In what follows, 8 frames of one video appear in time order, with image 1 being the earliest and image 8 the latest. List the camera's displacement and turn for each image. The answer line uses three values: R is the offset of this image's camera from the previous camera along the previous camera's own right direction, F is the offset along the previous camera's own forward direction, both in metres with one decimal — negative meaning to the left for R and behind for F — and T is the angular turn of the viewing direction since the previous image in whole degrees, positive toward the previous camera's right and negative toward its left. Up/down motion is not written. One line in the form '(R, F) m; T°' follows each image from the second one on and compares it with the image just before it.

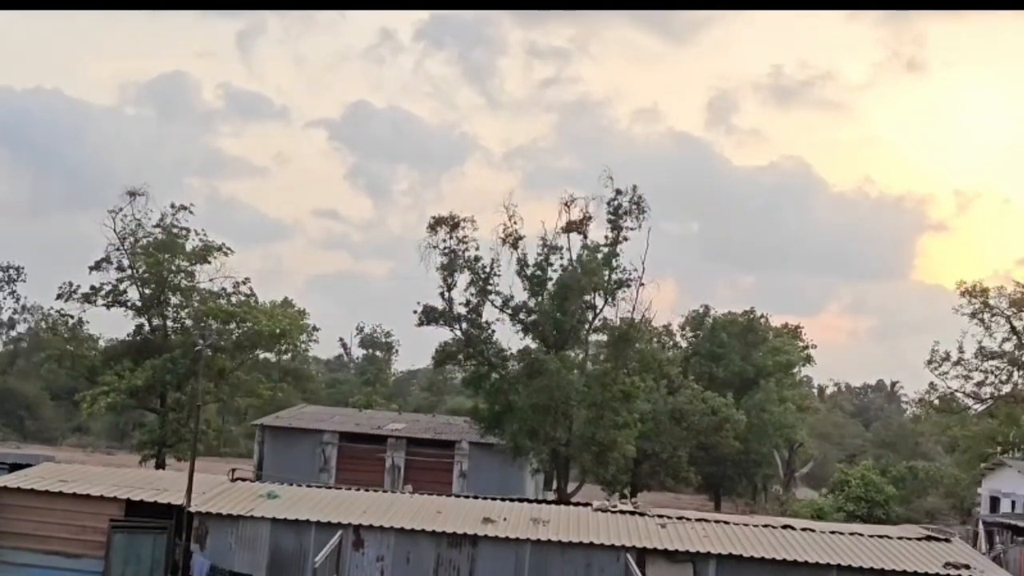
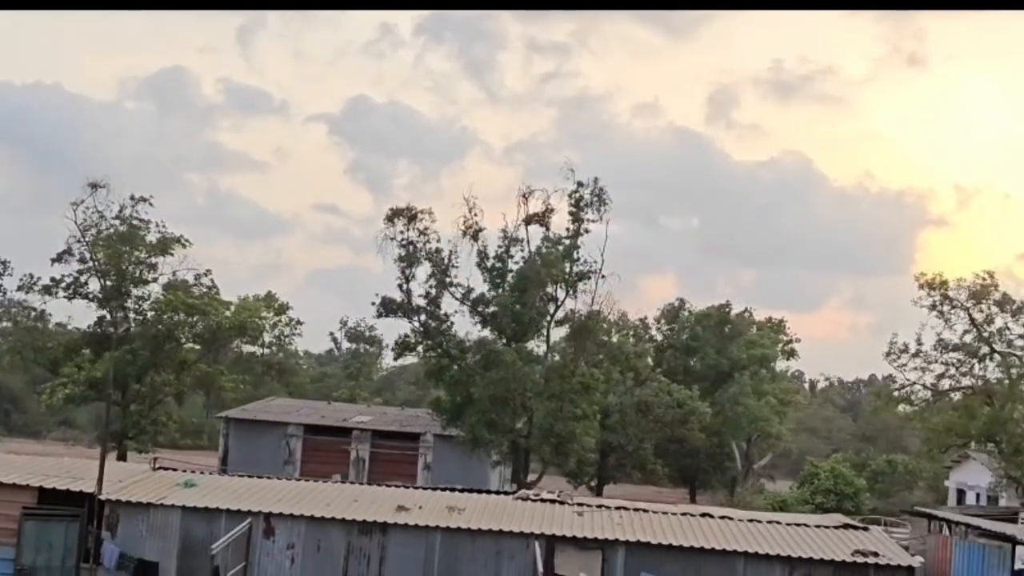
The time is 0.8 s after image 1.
(+1.0, 0.0) m; 0°
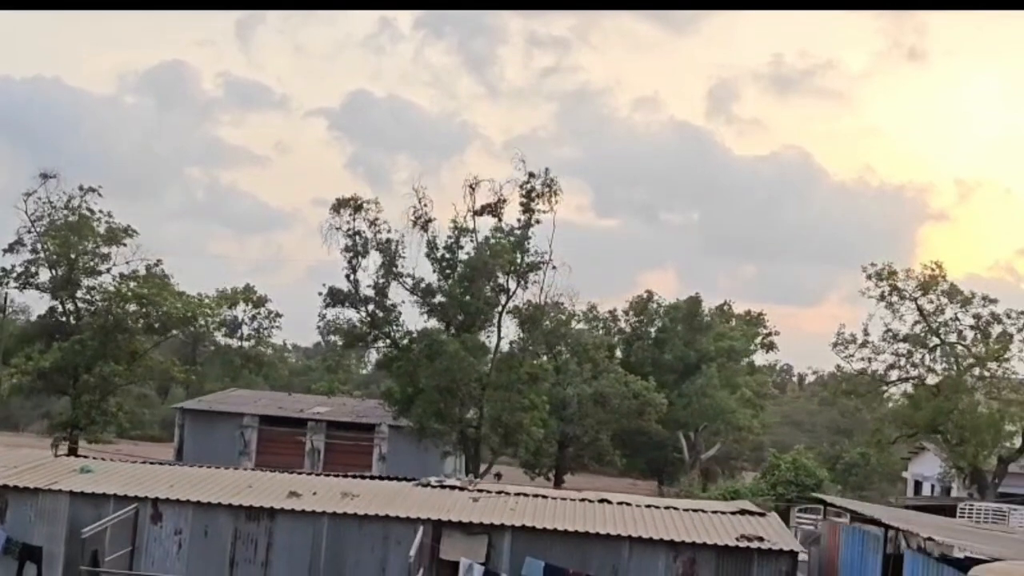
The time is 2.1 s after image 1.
(+1.2, 0.0) m; 0°
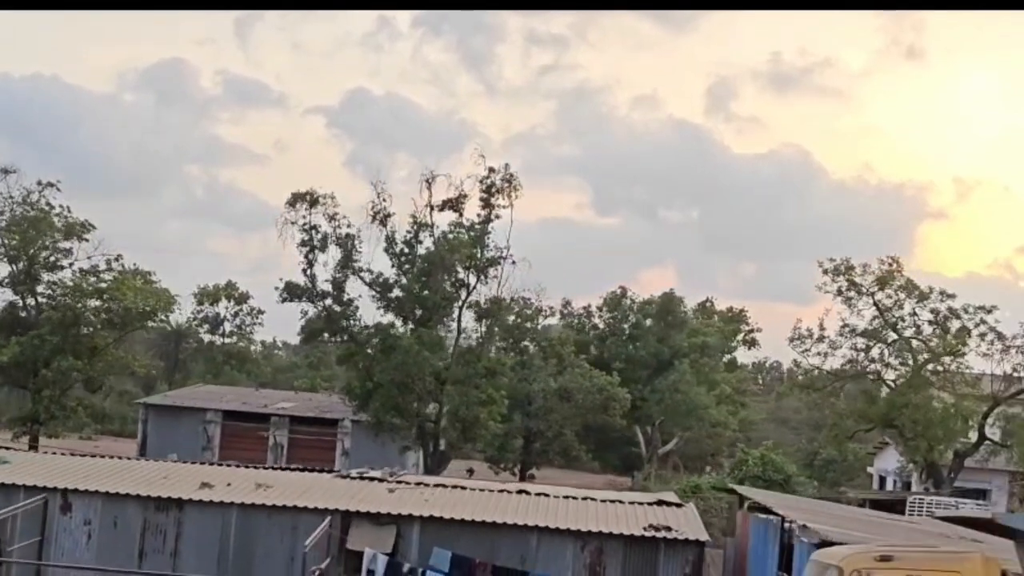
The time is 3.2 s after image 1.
(+1.0, 0.0) m; 0°
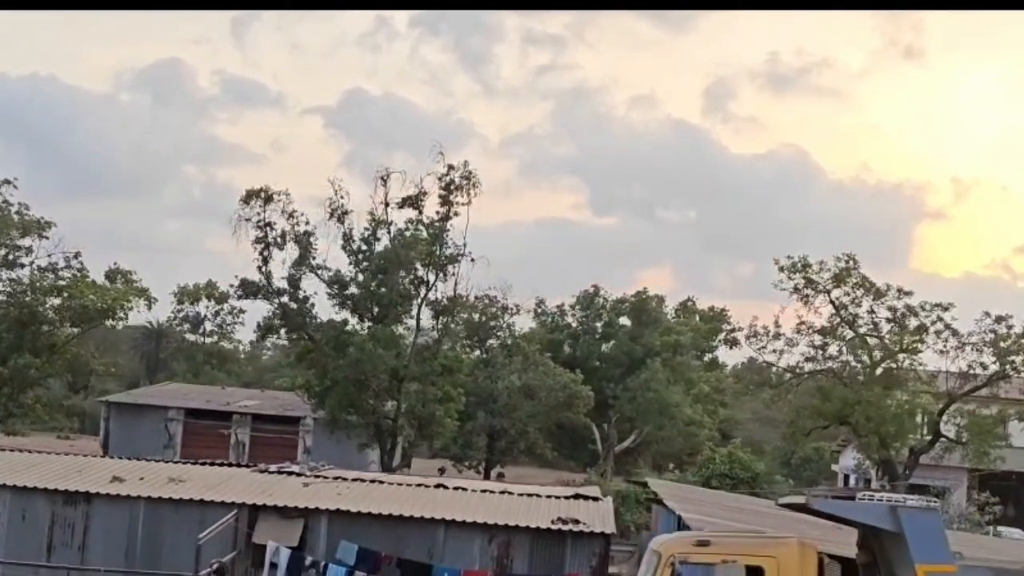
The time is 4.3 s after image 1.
(+1.0, 0.0) m; 0°
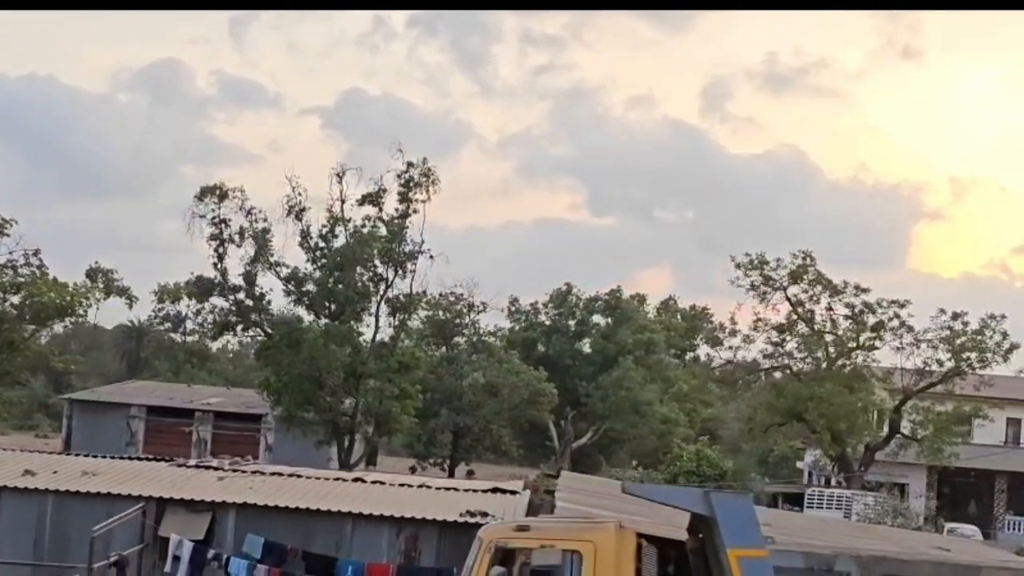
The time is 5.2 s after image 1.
(+1.0, 0.0) m; 0°
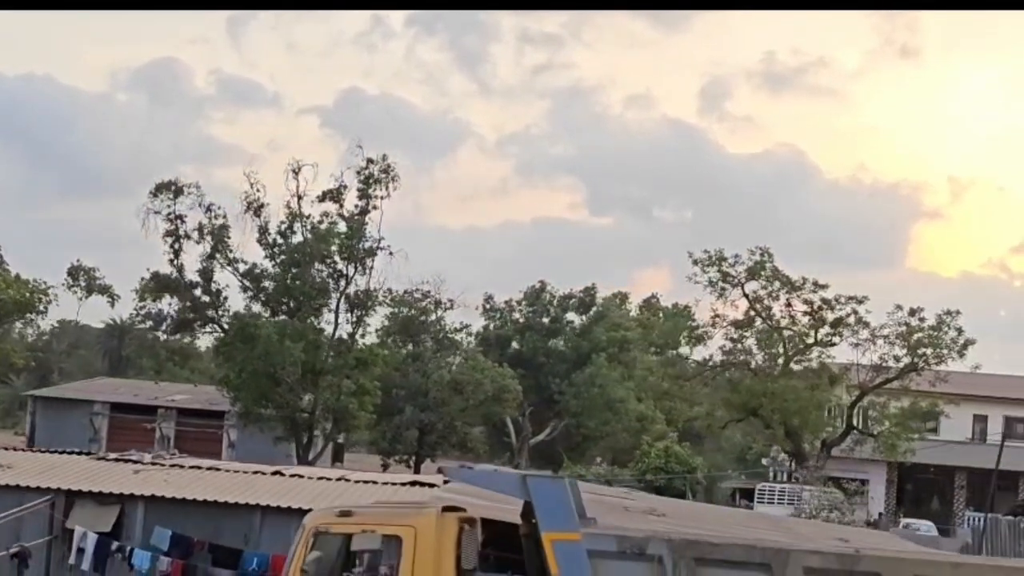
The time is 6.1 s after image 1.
(+1.0, 0.0) m; 0°
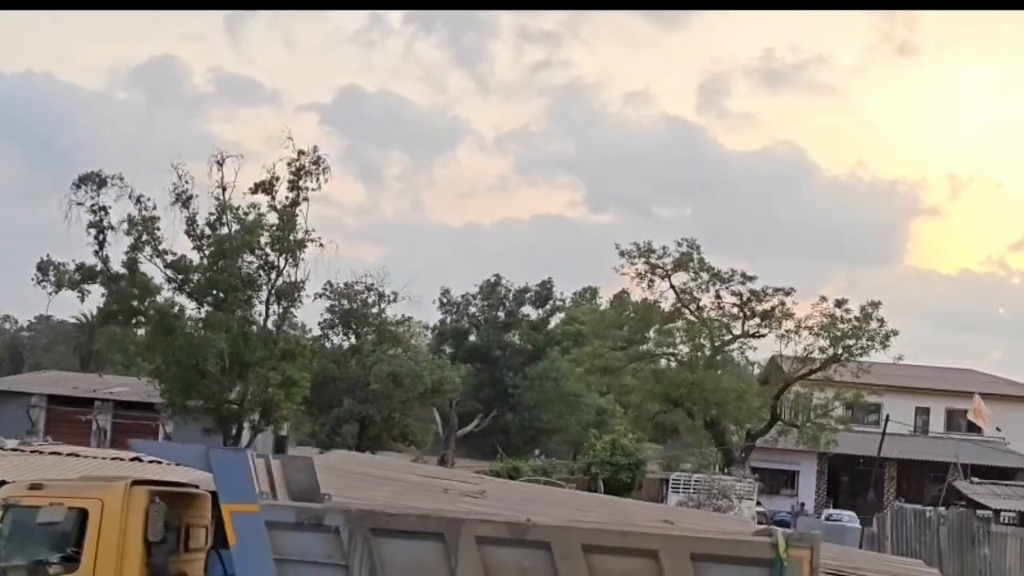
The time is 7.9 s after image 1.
(+1.7, 0.0) m; 0°
